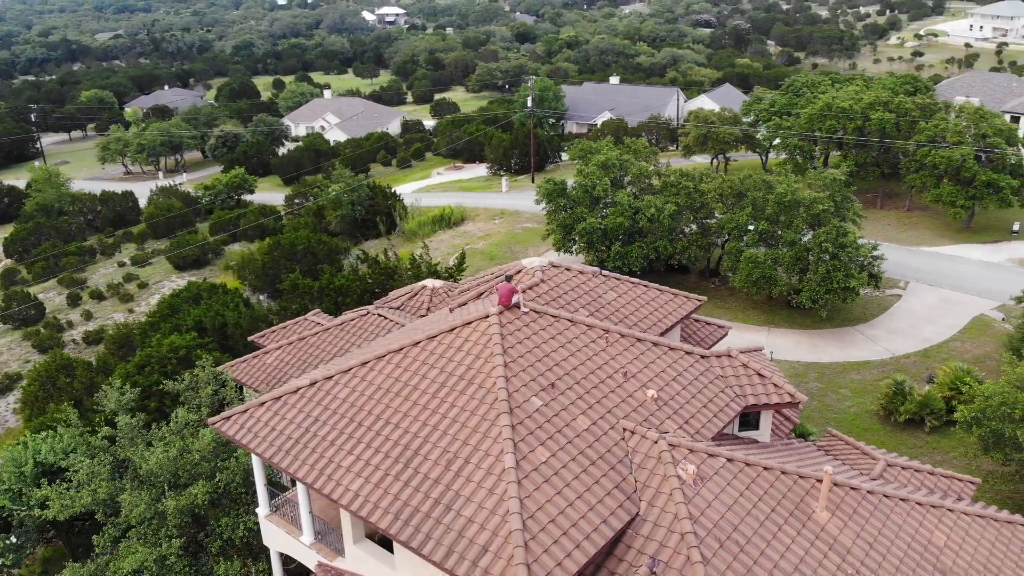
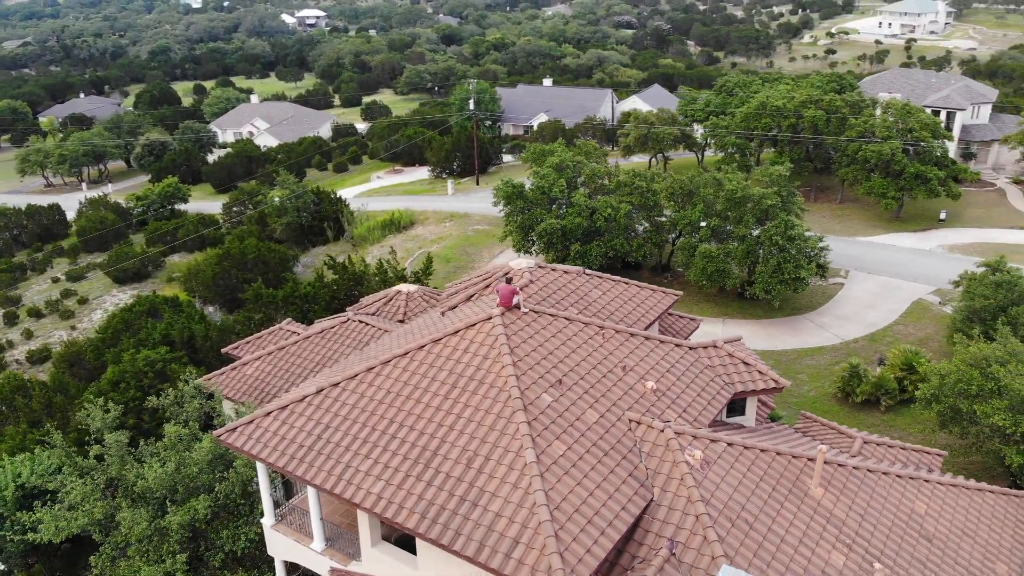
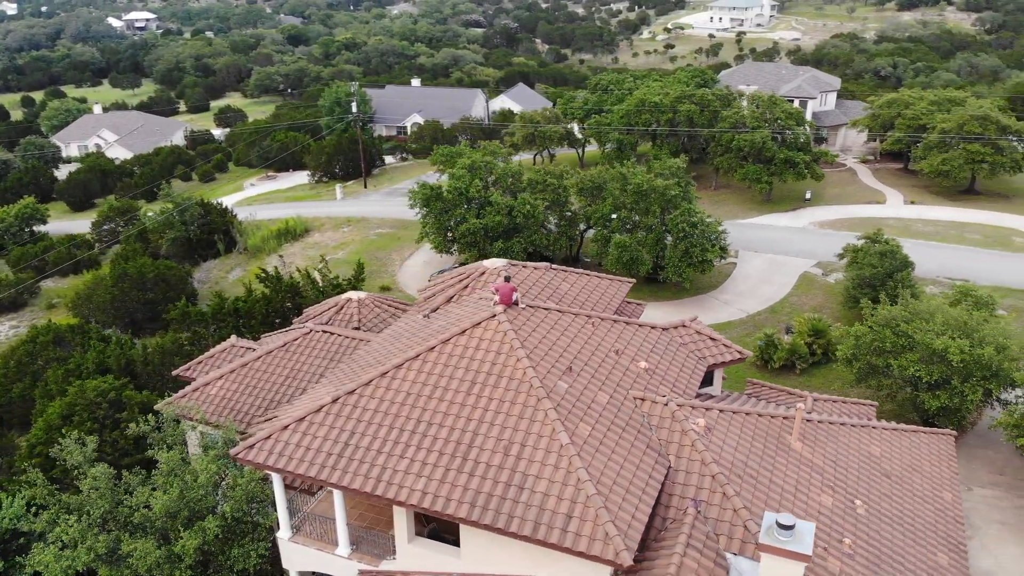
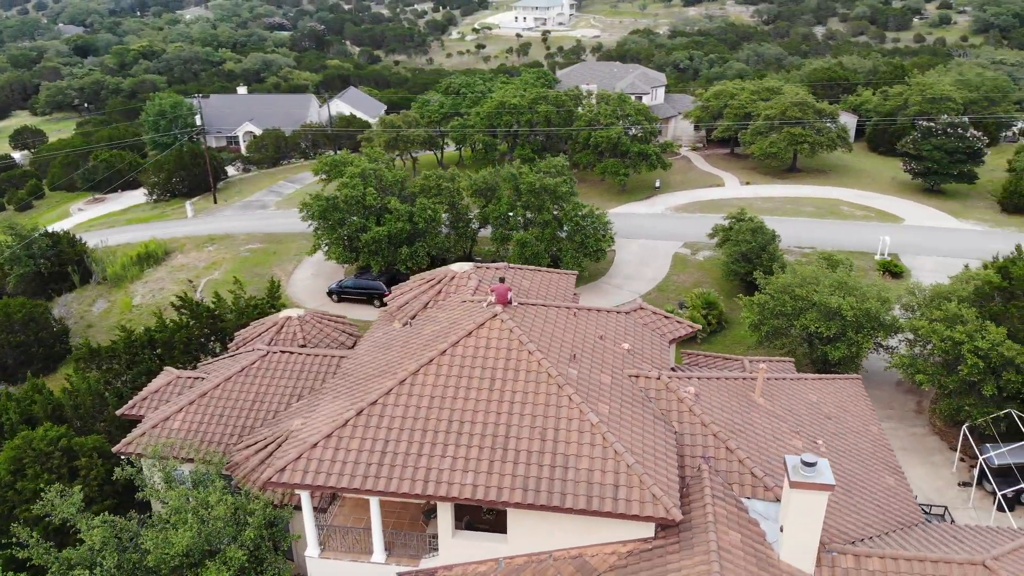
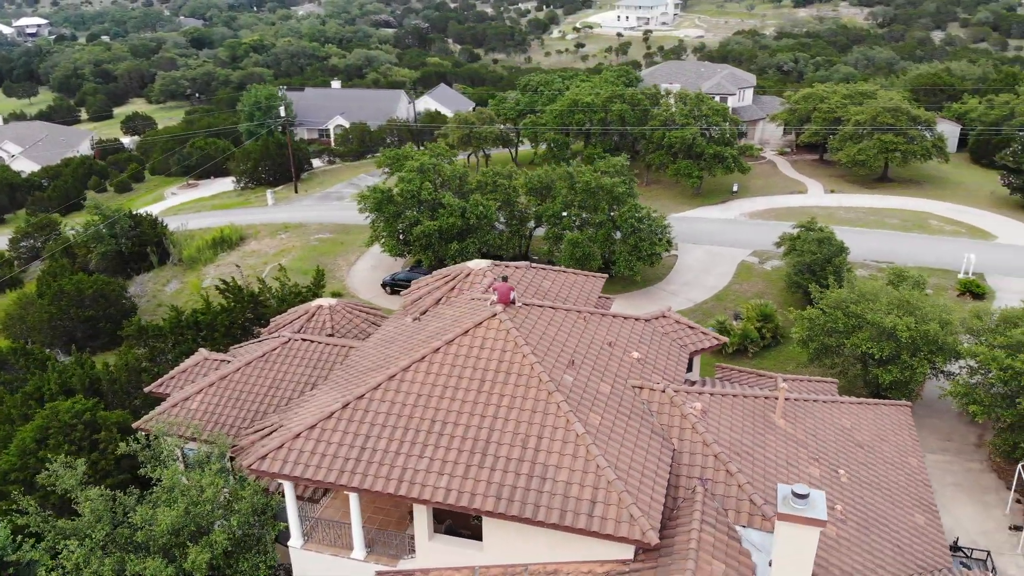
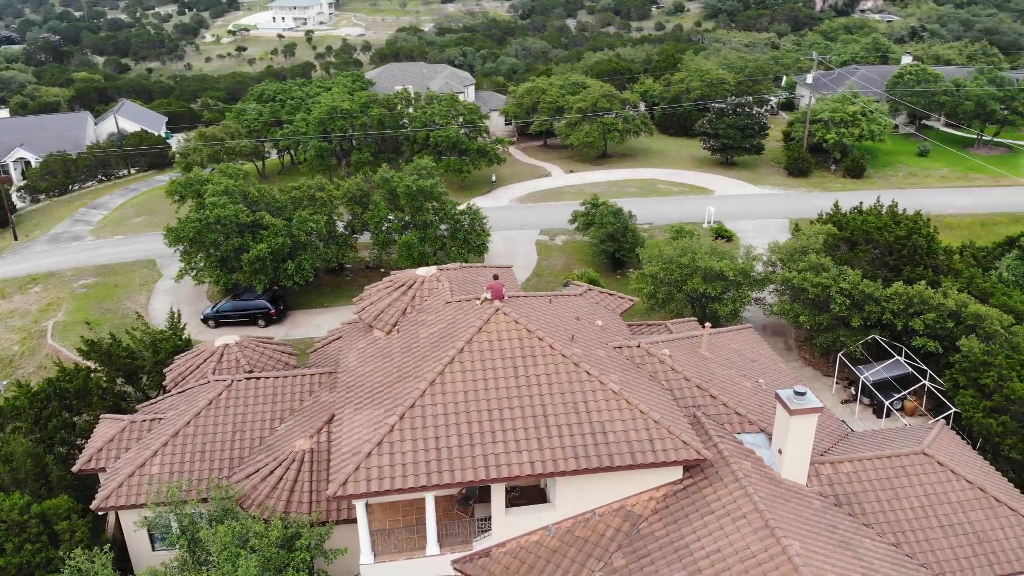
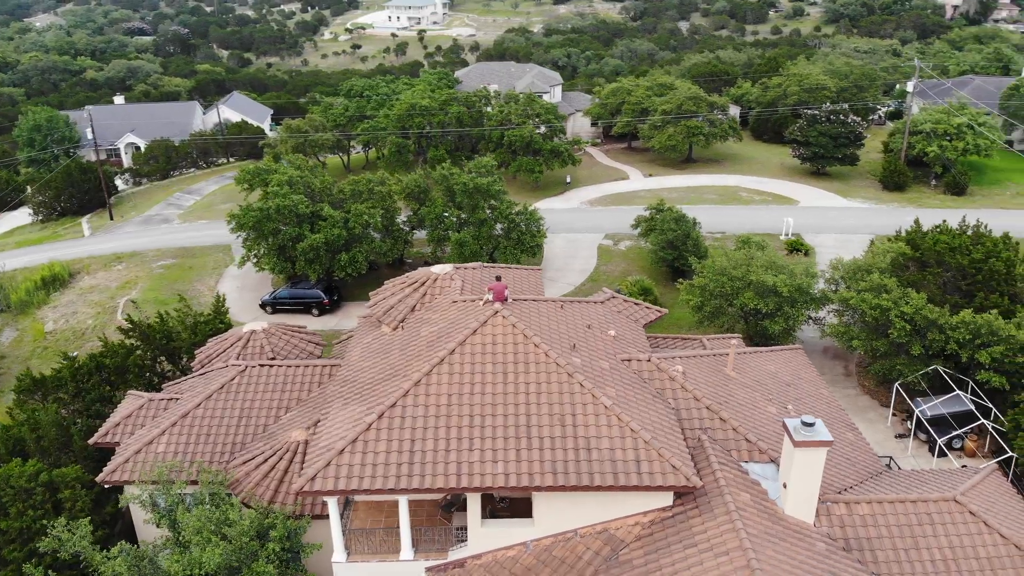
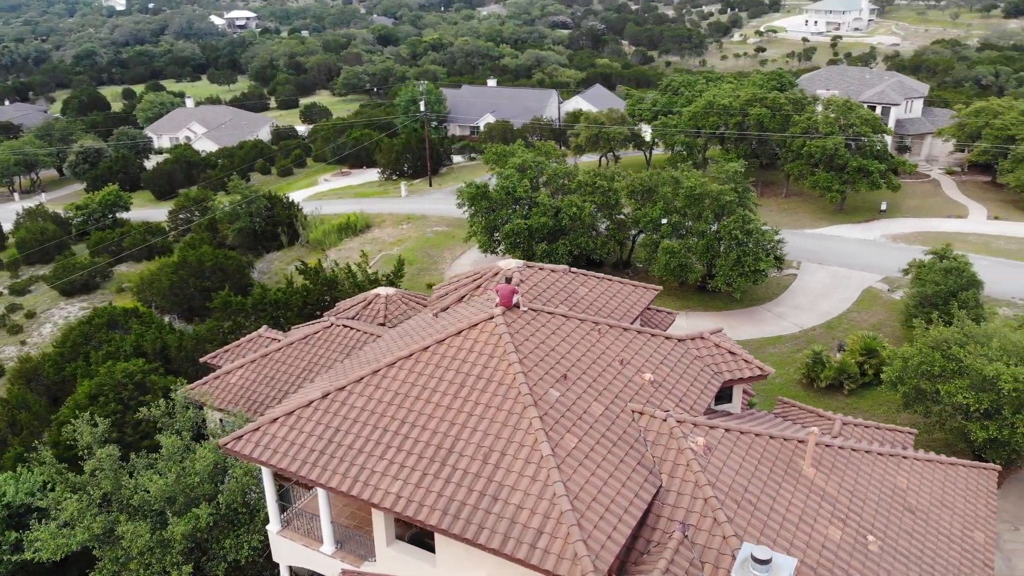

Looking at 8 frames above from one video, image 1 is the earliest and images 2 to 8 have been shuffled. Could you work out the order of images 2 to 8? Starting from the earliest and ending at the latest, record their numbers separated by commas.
2, 8, 3, 5, 4, 7, 6
